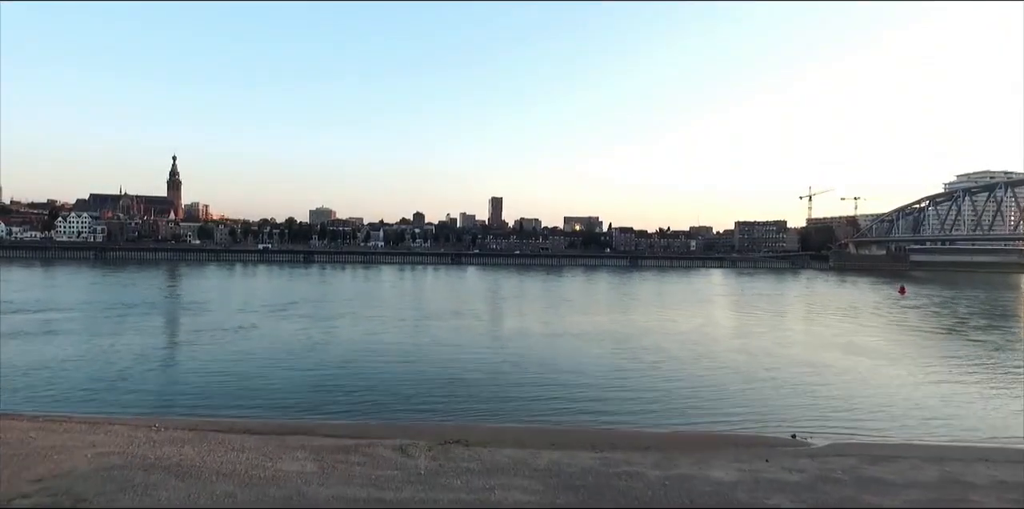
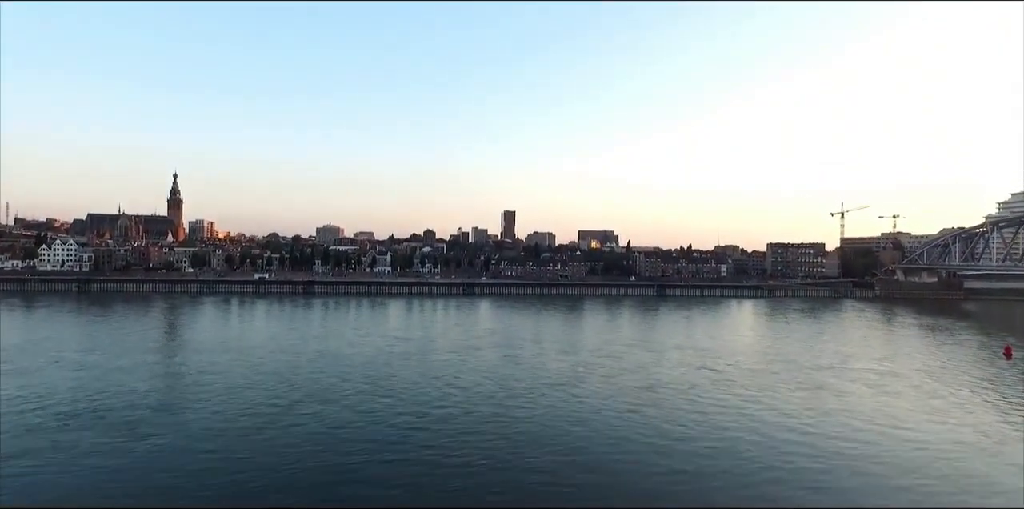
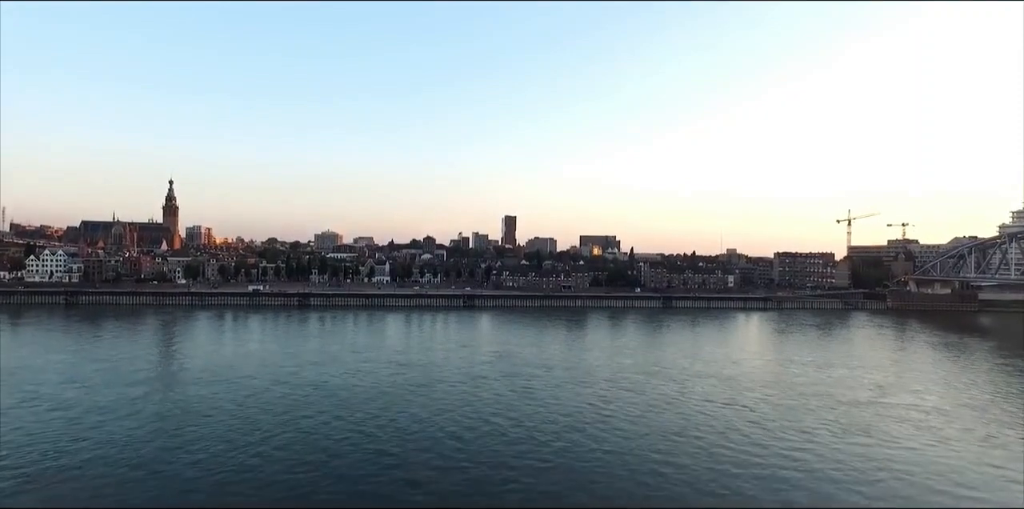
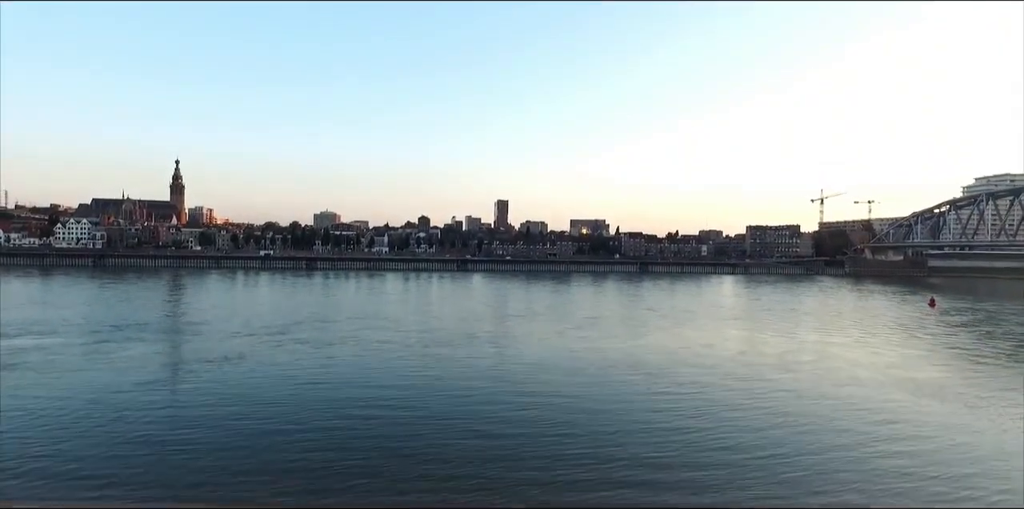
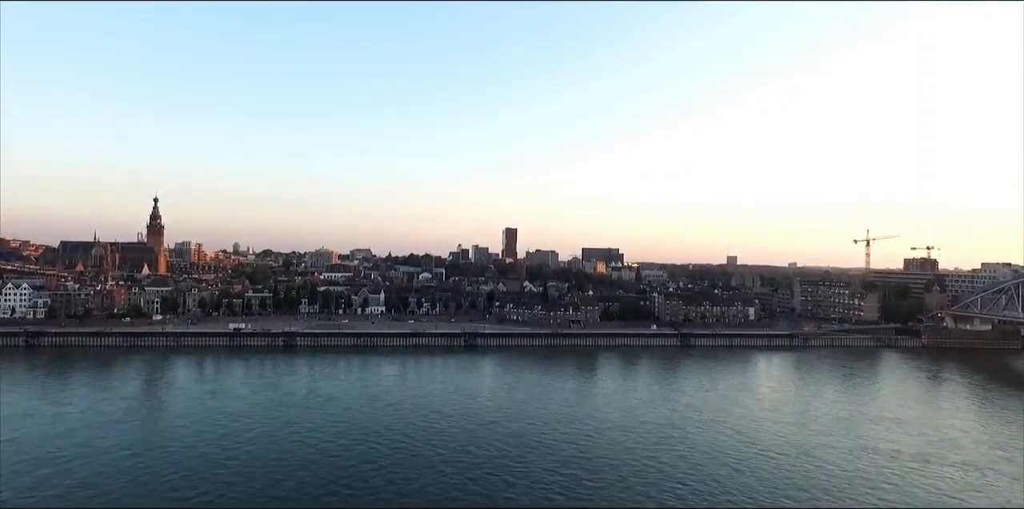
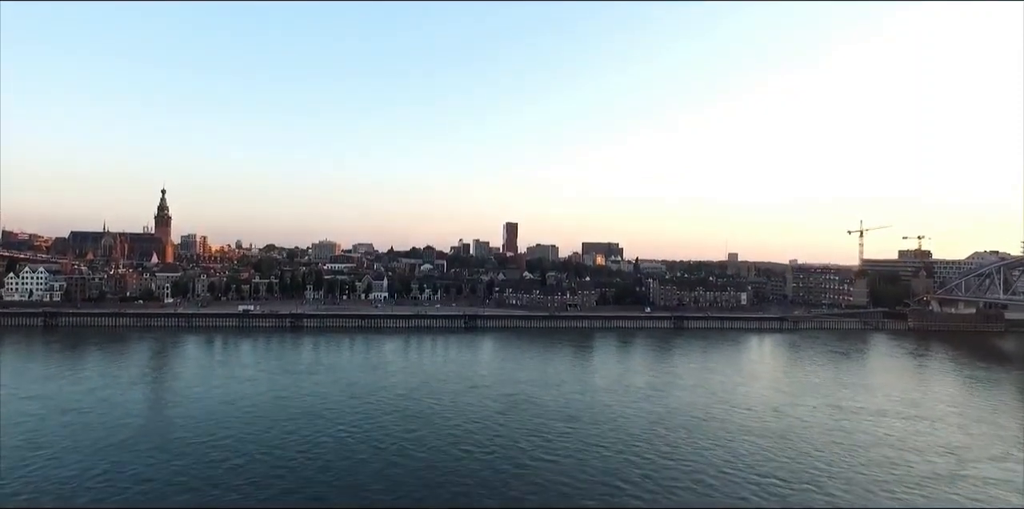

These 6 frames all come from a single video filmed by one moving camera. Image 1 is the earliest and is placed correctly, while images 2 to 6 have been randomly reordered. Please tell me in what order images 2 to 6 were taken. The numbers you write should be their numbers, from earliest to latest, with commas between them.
4, 2, 3, 6, 5
